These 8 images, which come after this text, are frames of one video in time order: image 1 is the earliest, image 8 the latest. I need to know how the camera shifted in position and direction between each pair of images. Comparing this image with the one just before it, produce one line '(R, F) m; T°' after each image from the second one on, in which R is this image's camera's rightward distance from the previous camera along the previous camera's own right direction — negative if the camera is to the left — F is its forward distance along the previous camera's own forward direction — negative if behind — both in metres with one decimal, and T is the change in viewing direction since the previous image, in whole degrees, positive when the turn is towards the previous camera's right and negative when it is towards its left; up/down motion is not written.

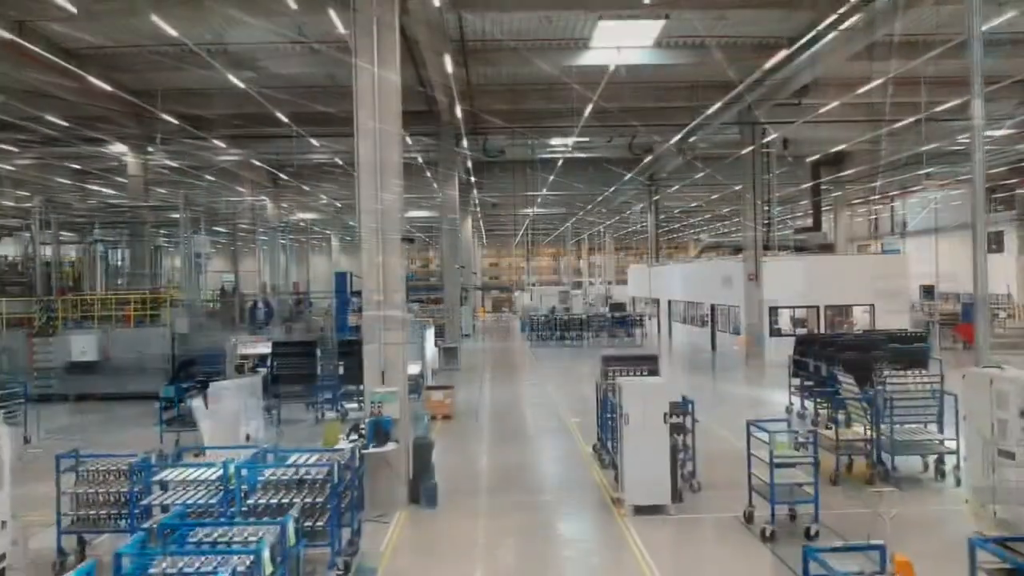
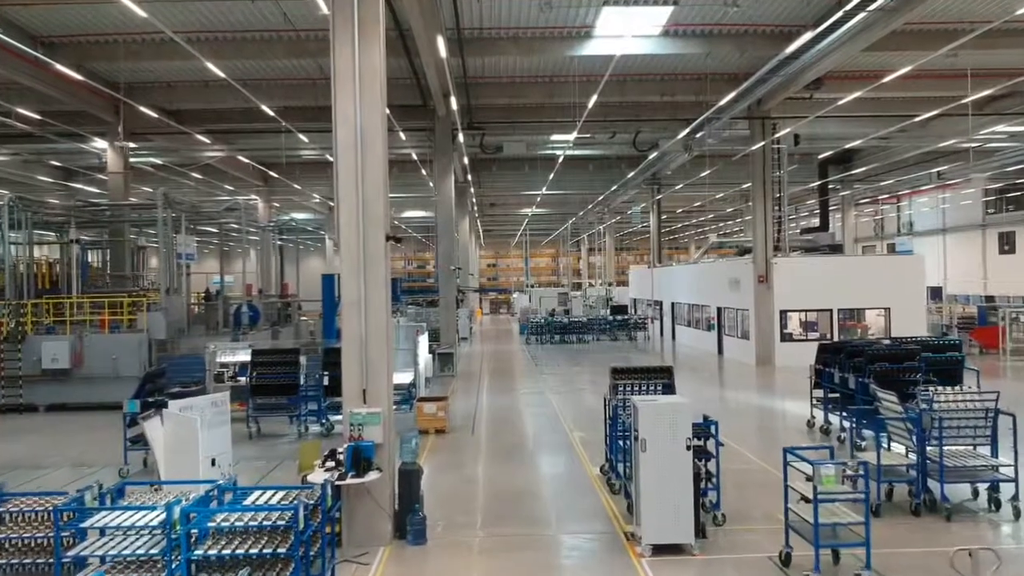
(0.0, +0.7) m; 0°
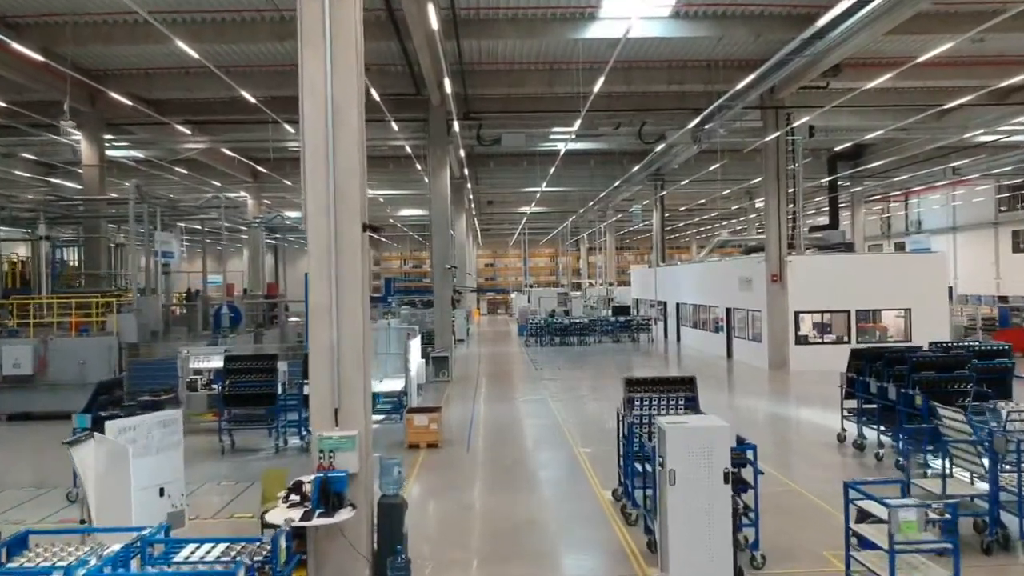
(0.0, +0.8) m; 0°
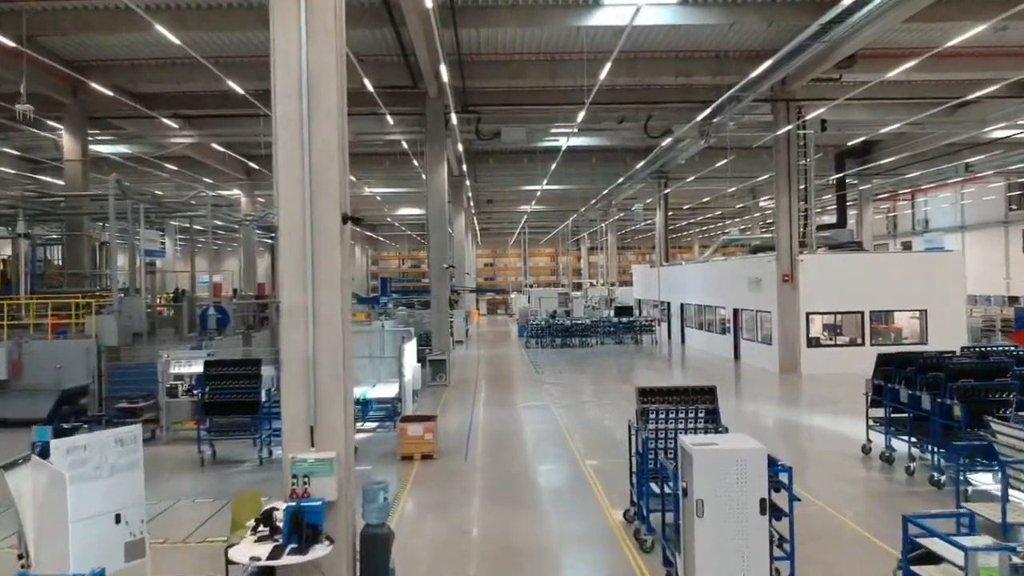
(0.0, +0.5) m; 0°
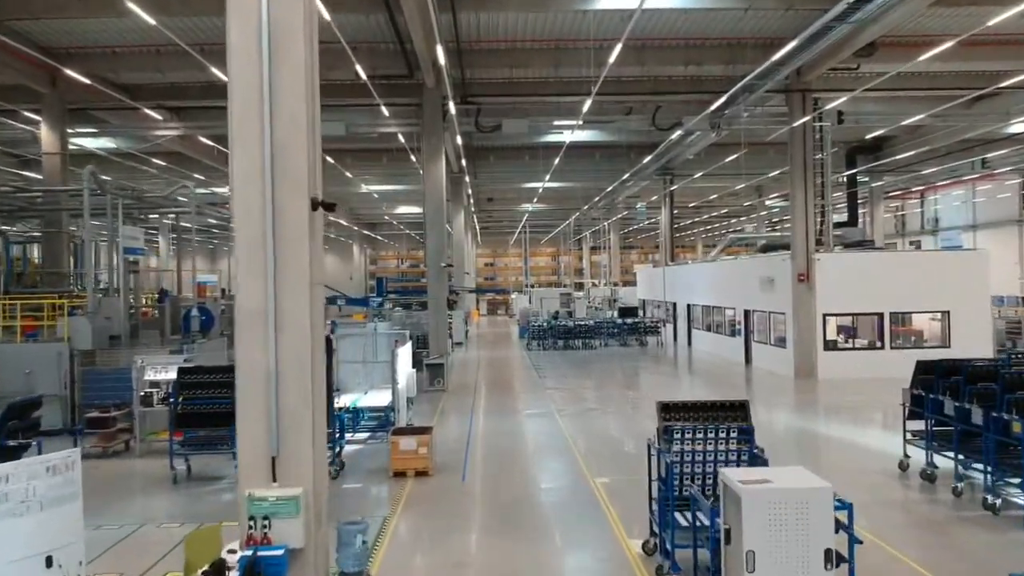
(0.0, +0.6) m; 0°
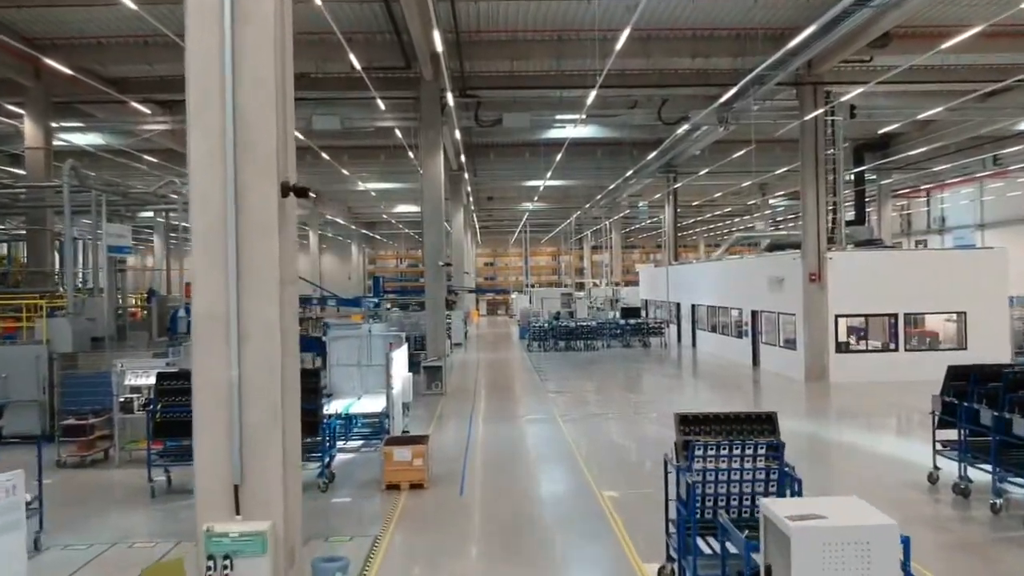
(0.0, +0.4) m; 0°
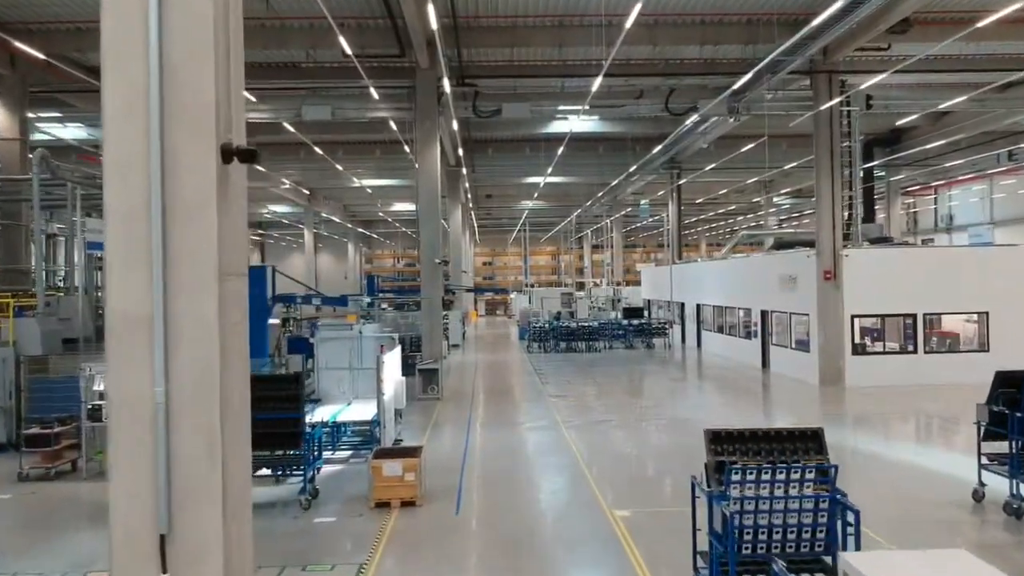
(0.0, +0.6) m; 0°
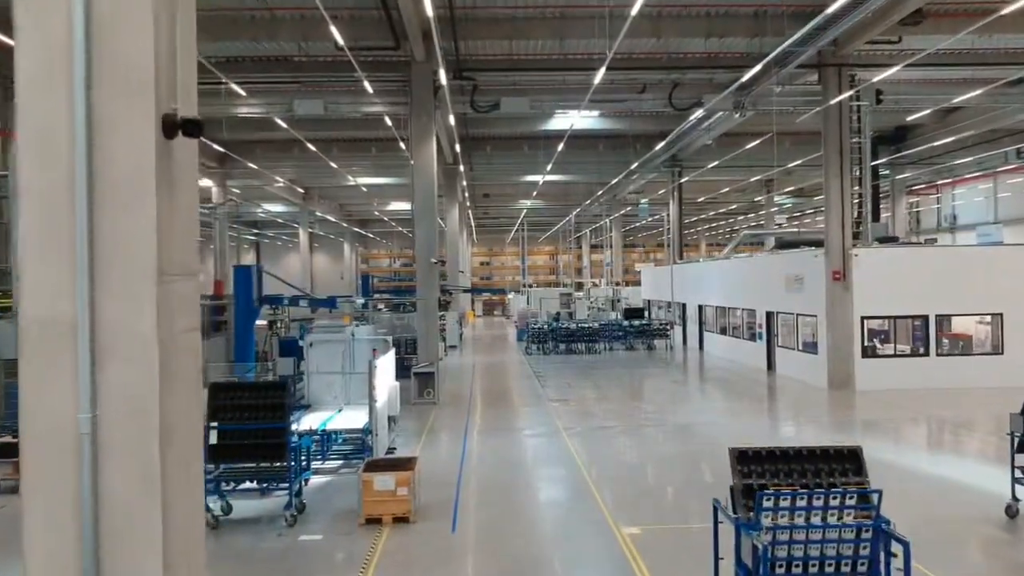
(0.0, +0.4) m; 0°
